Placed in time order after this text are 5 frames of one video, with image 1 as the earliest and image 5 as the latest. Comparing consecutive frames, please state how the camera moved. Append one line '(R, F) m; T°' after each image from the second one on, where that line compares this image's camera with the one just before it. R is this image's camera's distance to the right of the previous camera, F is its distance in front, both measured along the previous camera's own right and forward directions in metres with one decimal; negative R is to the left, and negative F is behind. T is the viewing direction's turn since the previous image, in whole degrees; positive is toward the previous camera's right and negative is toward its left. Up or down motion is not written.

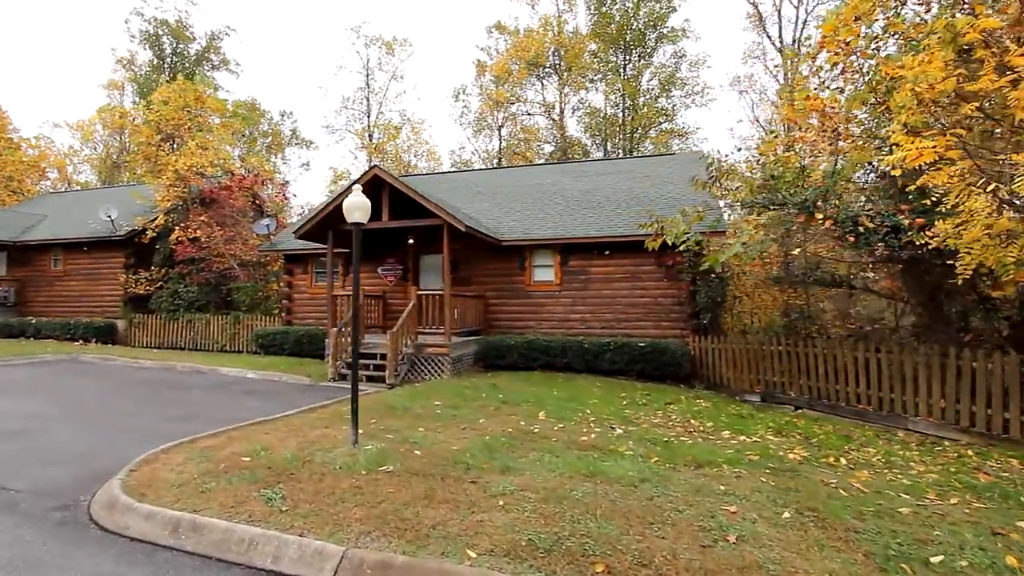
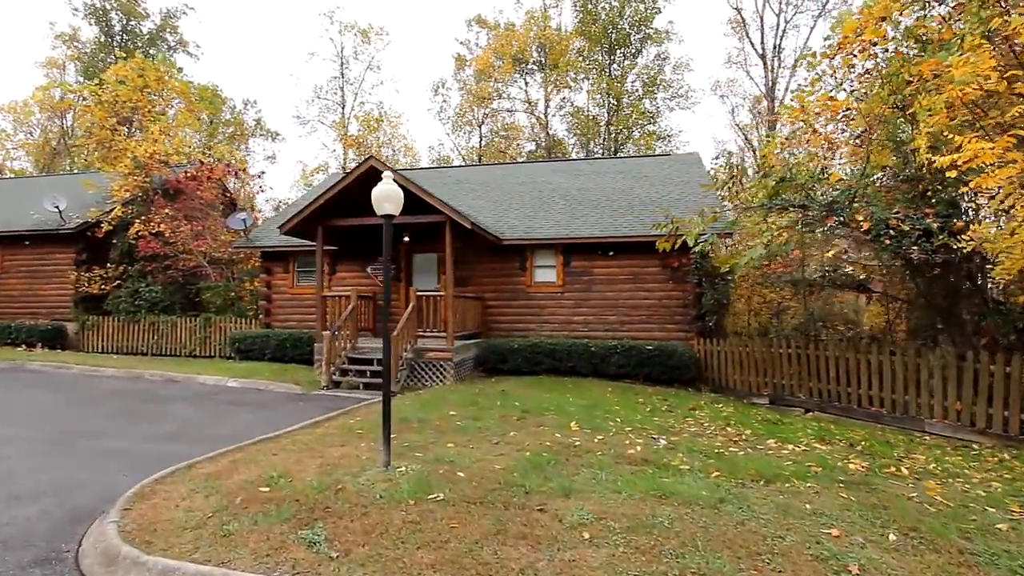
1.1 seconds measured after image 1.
(-1.0, +0.6) m; +4°
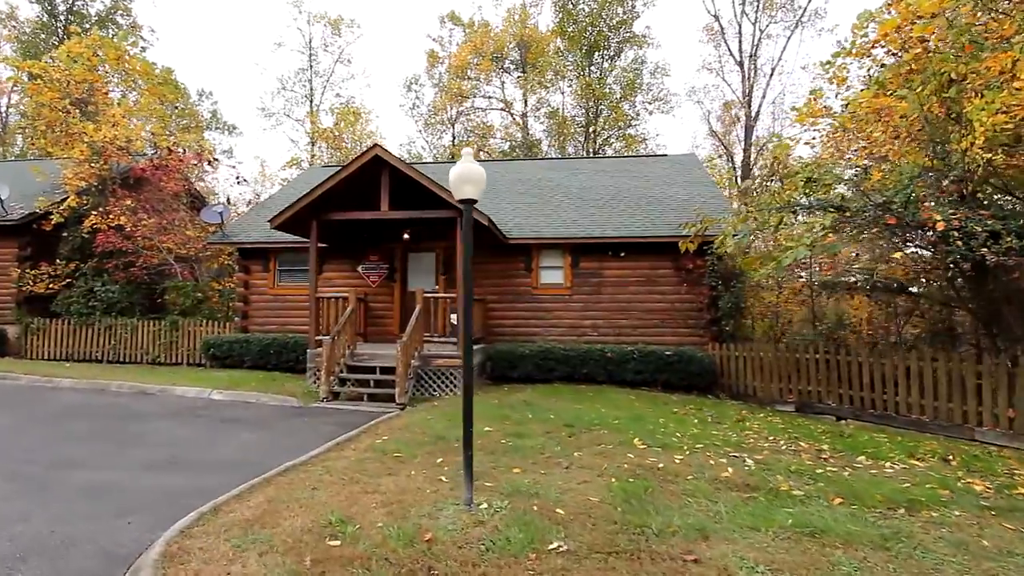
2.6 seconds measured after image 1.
(-1.4, +1.0) m; +5°
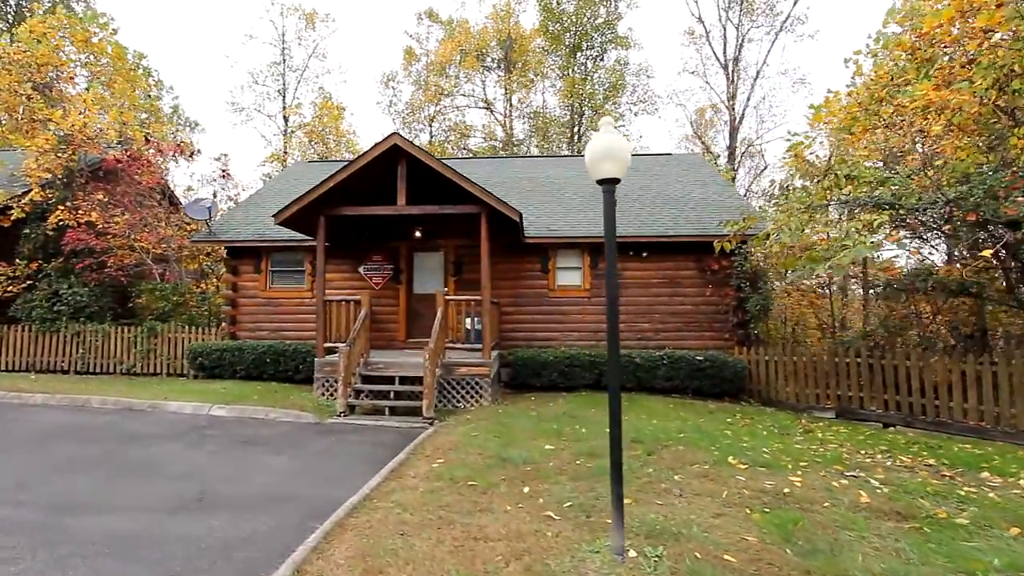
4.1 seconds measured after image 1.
(-1.4, +0.9) m; +4°
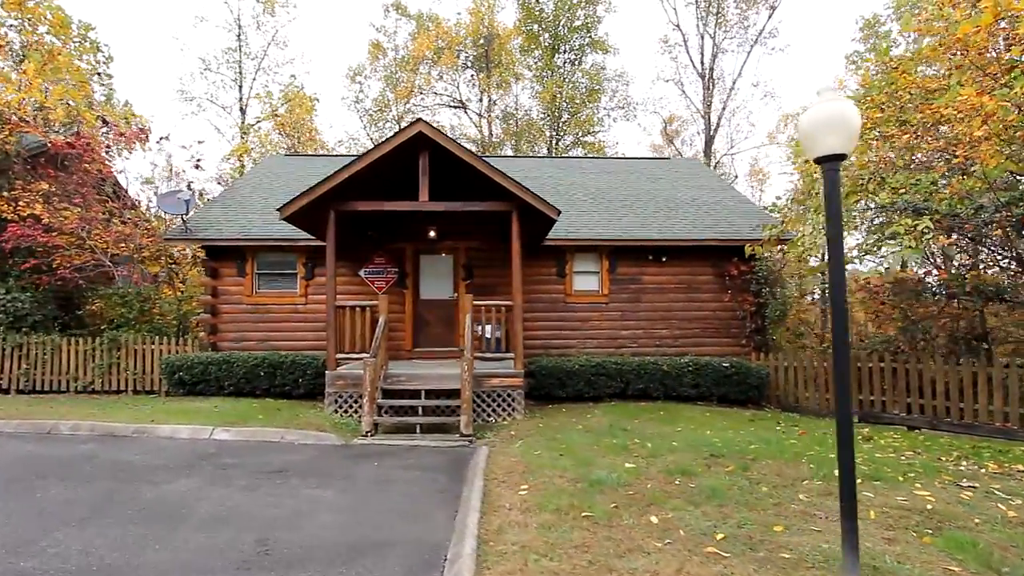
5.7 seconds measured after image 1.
(-1.7, +0.8) m; +6°
